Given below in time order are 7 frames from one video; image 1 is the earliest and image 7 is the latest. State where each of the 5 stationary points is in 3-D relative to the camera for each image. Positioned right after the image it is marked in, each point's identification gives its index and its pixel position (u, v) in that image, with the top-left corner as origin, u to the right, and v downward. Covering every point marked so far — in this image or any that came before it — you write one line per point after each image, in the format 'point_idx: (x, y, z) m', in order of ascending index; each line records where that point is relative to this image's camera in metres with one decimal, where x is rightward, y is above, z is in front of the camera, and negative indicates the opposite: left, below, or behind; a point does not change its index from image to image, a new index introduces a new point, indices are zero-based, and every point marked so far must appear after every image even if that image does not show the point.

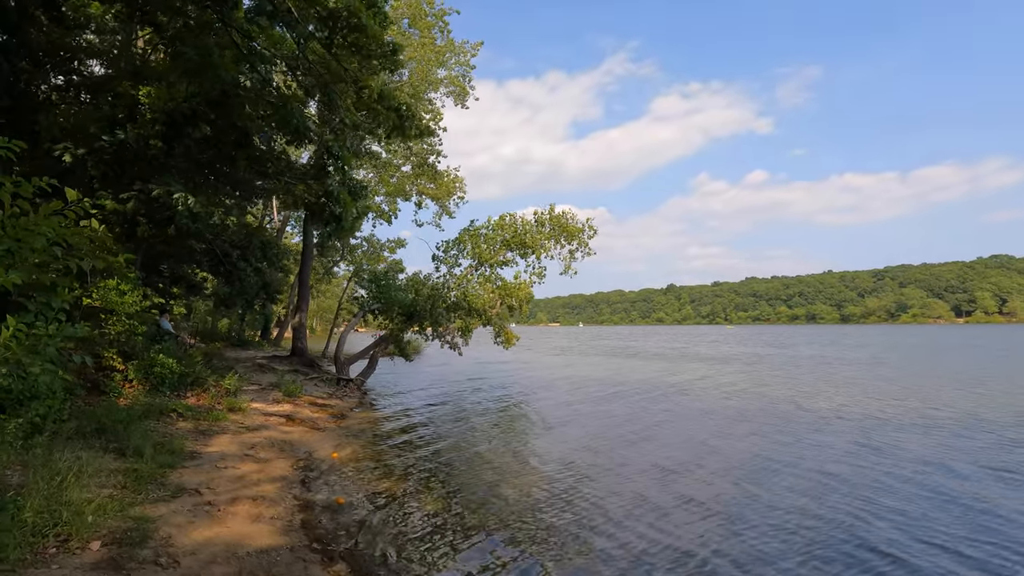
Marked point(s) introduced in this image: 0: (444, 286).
0: (-2.3, +0.1, +18.7) m
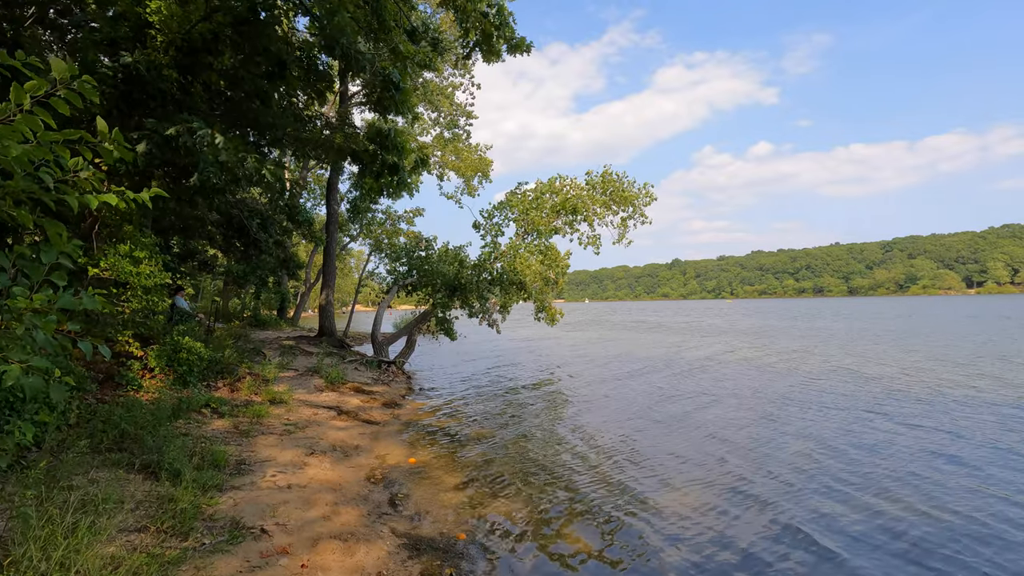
0: (-0.7, +1.0, +16.8) m
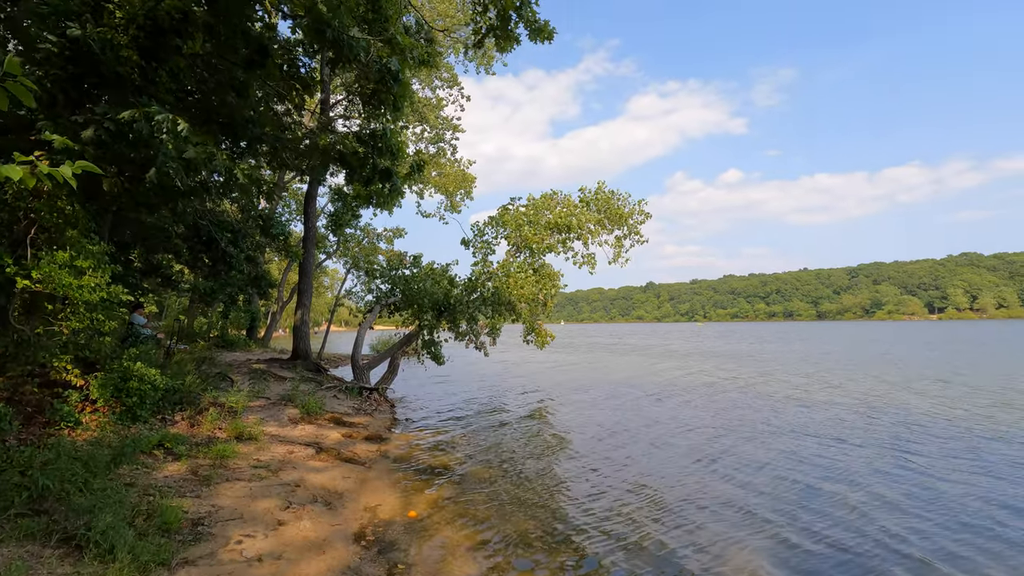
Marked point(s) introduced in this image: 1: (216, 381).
0: (-1.0, +0.4, +15.8) m
1: (-5.6, -1.8, +10.2) m
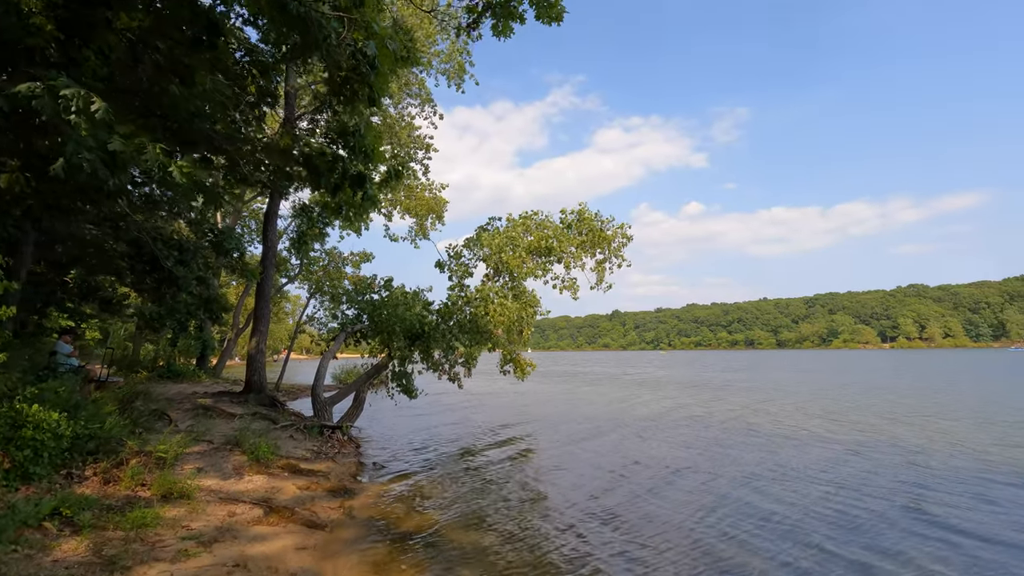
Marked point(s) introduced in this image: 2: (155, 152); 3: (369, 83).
0: (-1.5, -0.3, +14.6) m
1: (-5.9, -2.2, +8.6) m
2: (-3.5, +1.4, +5.3) m
3: (-1.8, +2.5, +6.8) m
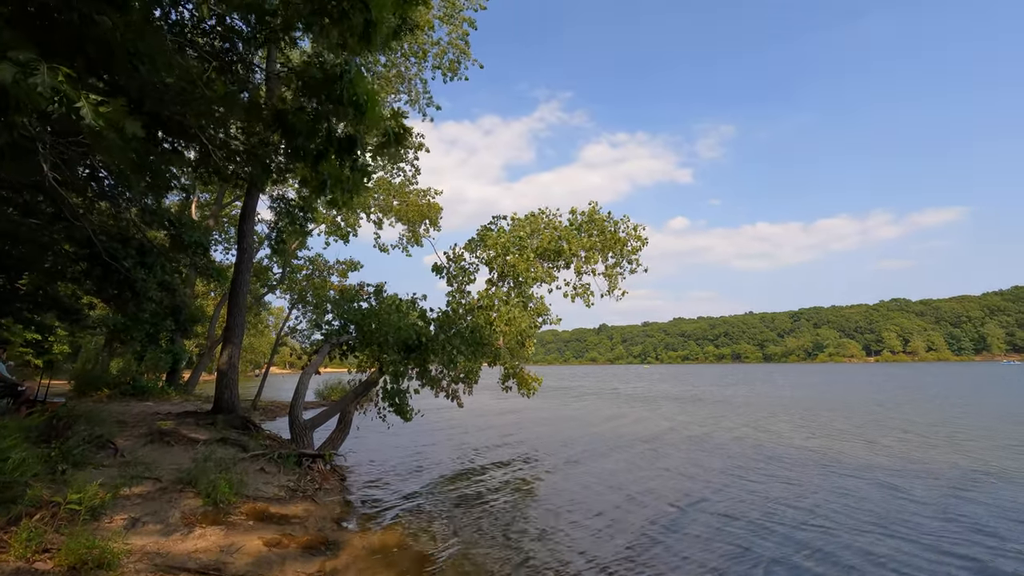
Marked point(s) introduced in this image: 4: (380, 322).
0: (-1.4, -0.5, +13.0) m
1: (-5.6, -2.1, +6.9) m
2: (-3.2, +1.4, +3.7) m
3: (-1.5, +2.6, +5.2) m
4: (-2.9, -0.7, +12.1) m
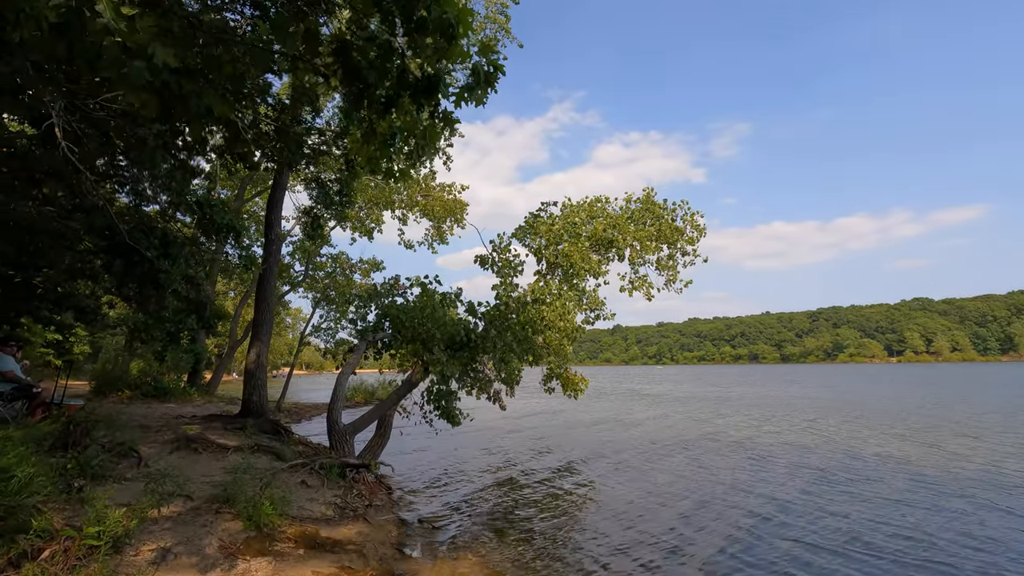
0: (-0.2, -0.3, +11.9) m
1: (-4.6, -2.0, +5.9) m
2: (-2.2, +1.6, +2.7) m
3: (-0.5, +2.8, +4.1) m
4: (-1.8, -0.6, +11.0) m
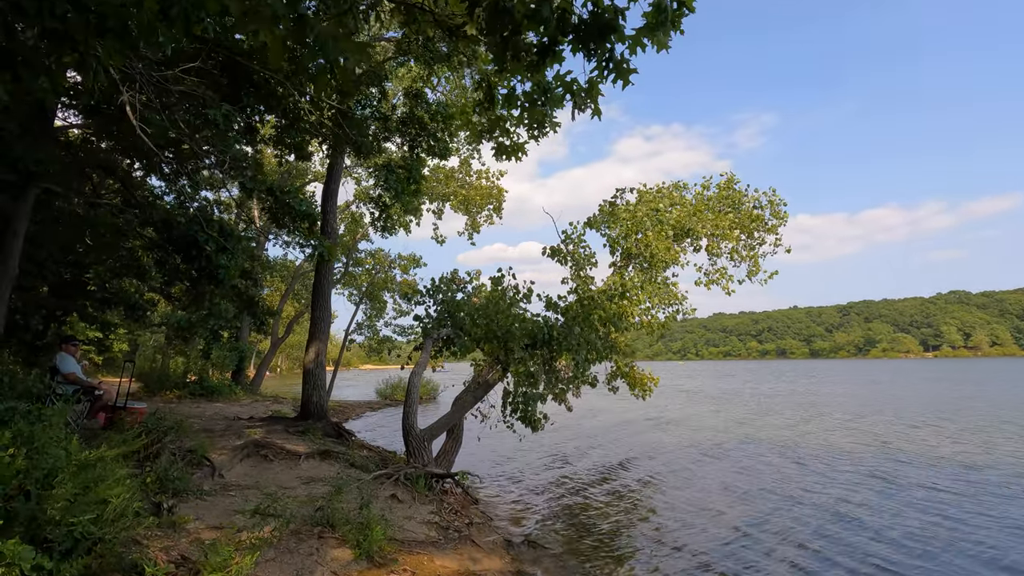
0: (+1.3, -0.2, +11.1) m
1: (-3.2, -1.9, +5.2) m
2: (-1.1, +1.7, +1.9) m
3: (+0.7, +2.9, +3.3) m
4: (-0.3, -0.5, +10.2) m
